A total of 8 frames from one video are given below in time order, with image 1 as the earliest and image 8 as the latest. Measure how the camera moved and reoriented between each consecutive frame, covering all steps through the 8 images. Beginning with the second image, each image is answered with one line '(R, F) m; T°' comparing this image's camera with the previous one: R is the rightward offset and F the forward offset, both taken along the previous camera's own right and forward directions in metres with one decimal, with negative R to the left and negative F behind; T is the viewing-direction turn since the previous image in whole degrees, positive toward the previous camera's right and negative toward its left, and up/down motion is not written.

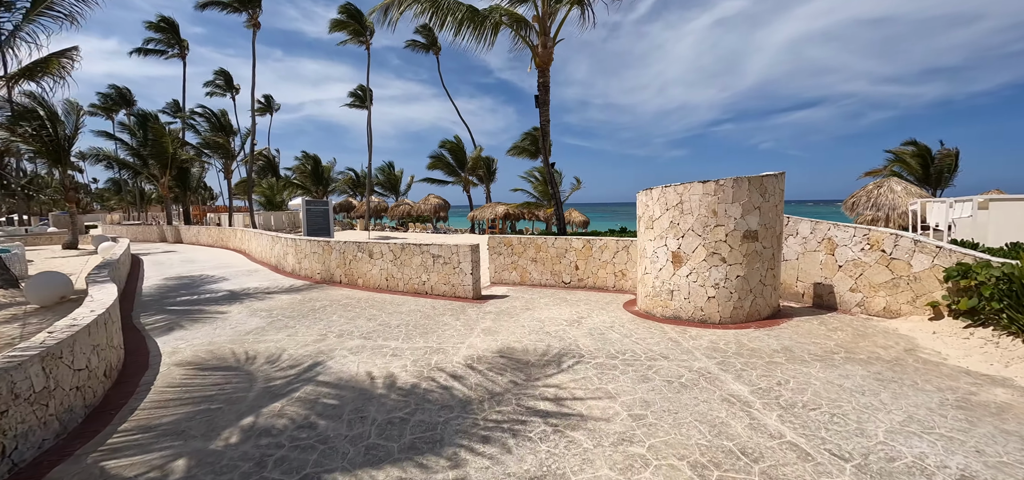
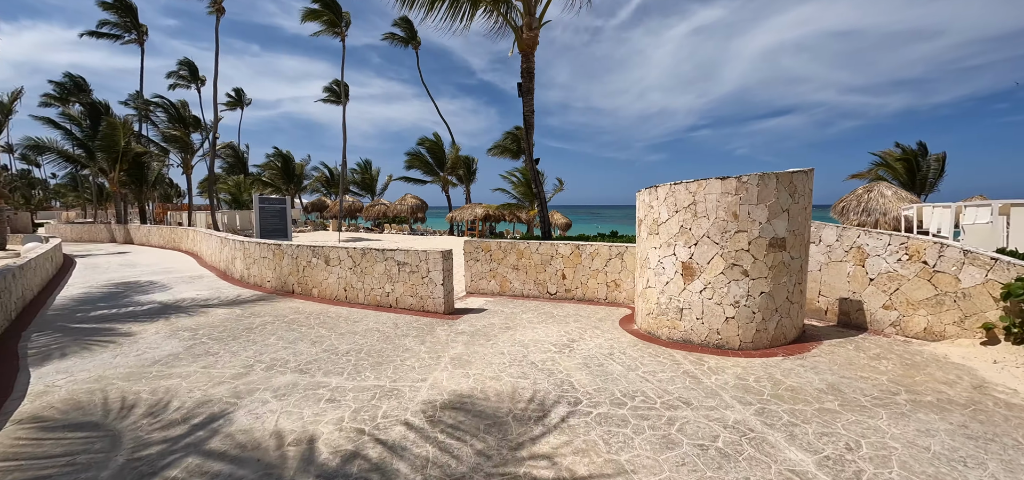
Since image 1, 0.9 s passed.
(0.0, +1.2) m; +3°
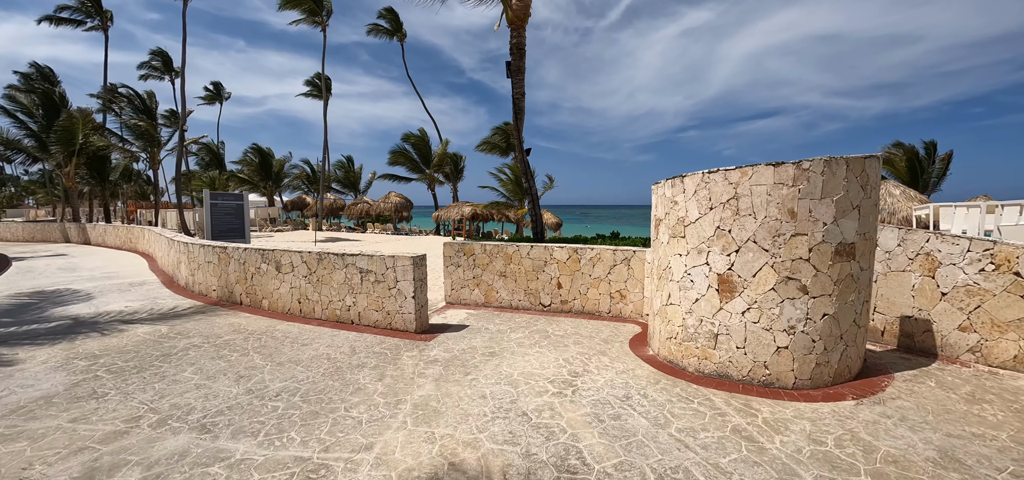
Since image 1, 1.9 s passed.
(0.0, +1.3) m; +1°
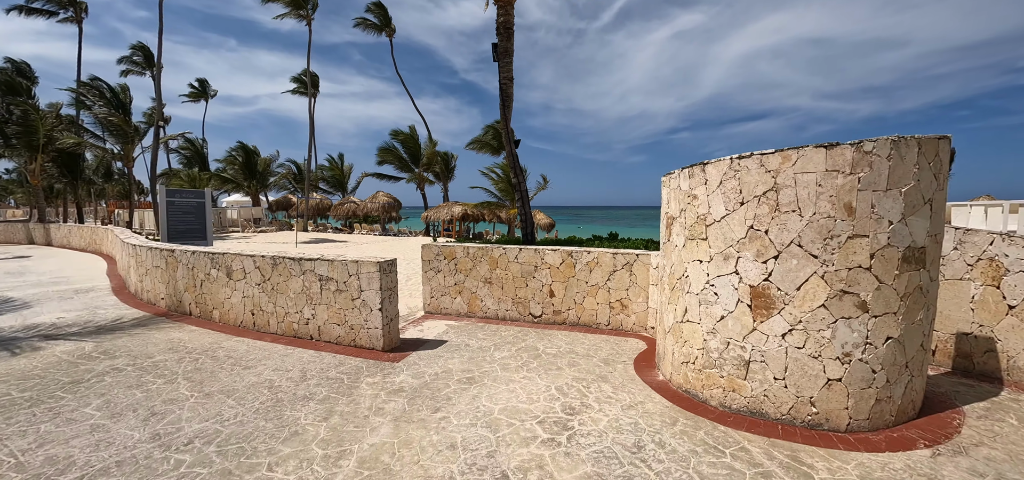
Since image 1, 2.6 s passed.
(+0.1, +0.9) m; +1°
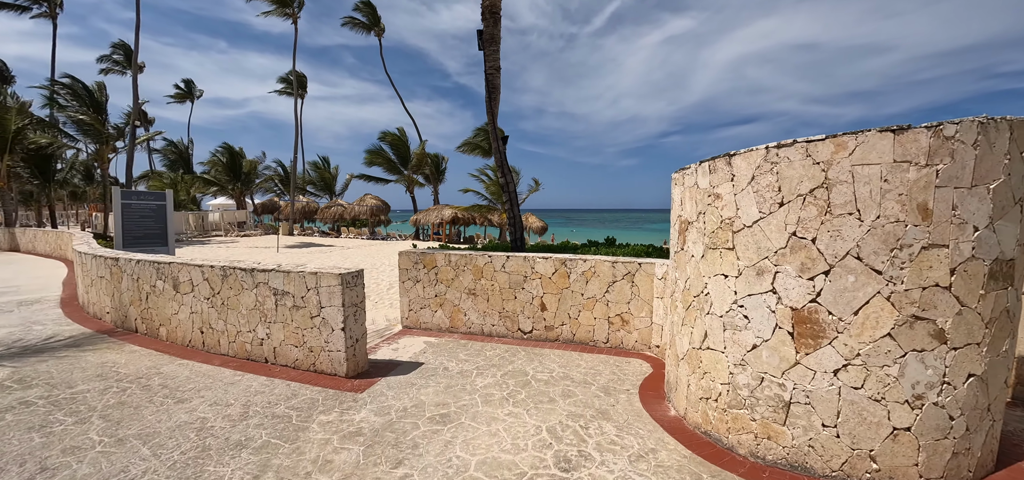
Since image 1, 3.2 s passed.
(+0.1, +0.7) m; +1°
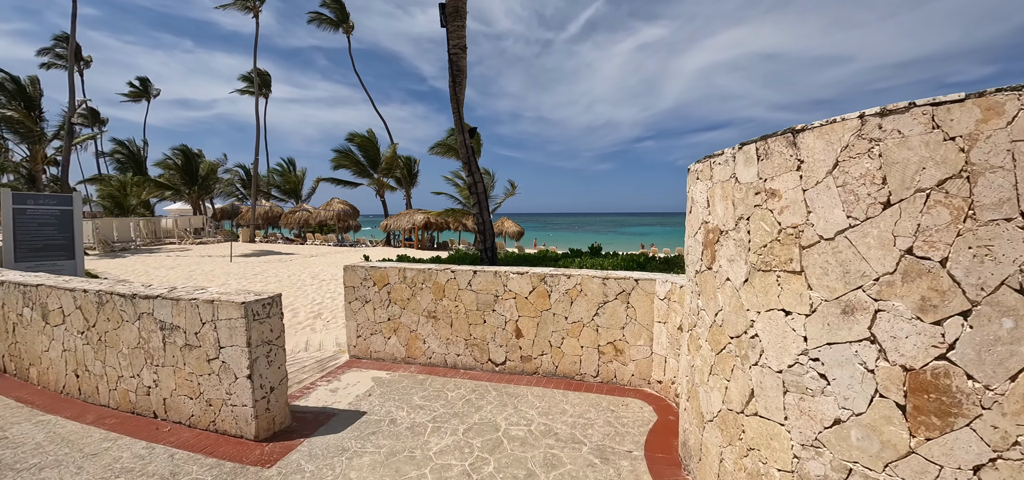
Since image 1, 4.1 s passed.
(+0.1, +1.0) m; +3°
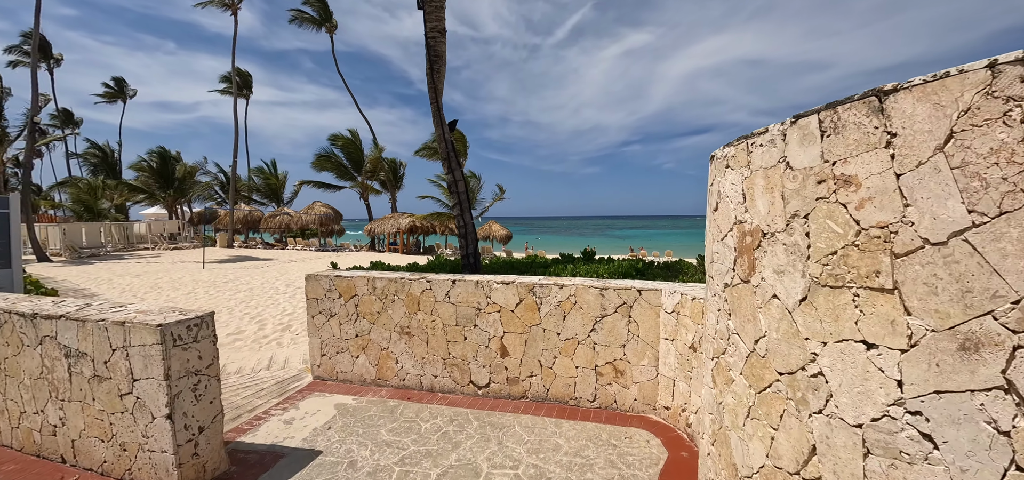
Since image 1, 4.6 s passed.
(0.0, +0.6) m; +2°
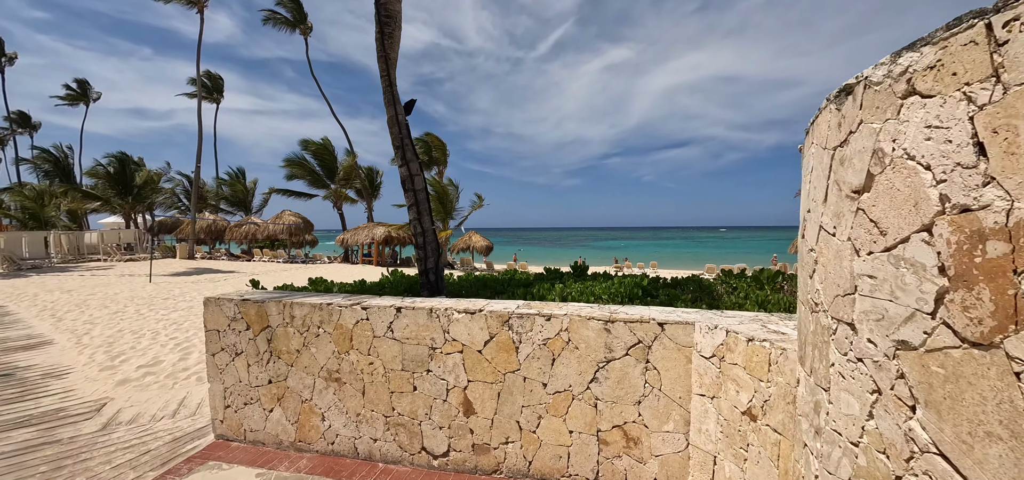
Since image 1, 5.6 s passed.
(+0.1, +1.1) m; +2°
